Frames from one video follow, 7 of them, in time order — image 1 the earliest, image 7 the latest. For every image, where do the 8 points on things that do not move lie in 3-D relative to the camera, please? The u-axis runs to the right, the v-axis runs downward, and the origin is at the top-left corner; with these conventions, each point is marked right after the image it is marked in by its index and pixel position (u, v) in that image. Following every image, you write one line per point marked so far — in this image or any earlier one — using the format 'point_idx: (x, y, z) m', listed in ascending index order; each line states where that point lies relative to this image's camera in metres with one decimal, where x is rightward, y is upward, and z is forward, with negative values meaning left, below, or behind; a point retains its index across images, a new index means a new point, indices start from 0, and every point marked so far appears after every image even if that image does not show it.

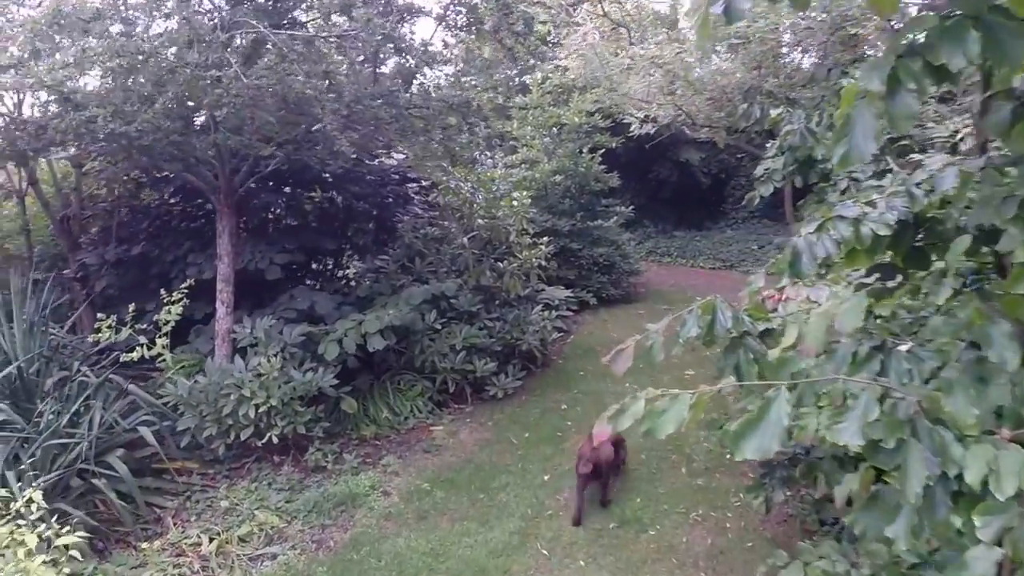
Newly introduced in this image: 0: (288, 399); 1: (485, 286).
0: (-1.5, -0.8, +5.2) m
1: (-0.2, 0.0, +6.6) m
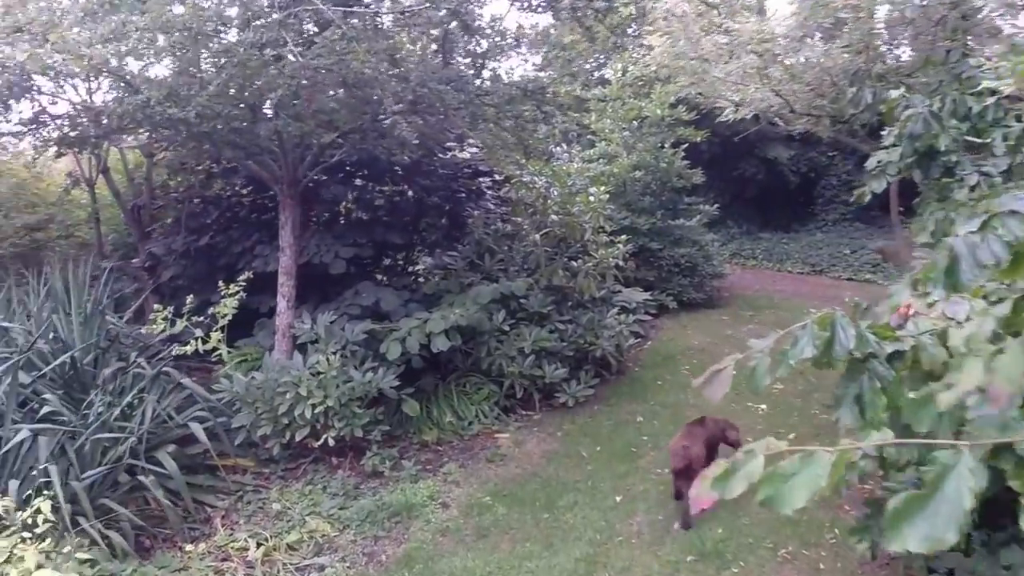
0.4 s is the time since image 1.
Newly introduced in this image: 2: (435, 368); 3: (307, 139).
0: (-1.1, -0.7, +4.9) m
1: (+0.4, 0.0, +6.2) m
2: (-0.6, -0.6, +5.7) m
3: (-1.4, +1.0, +5.0) m
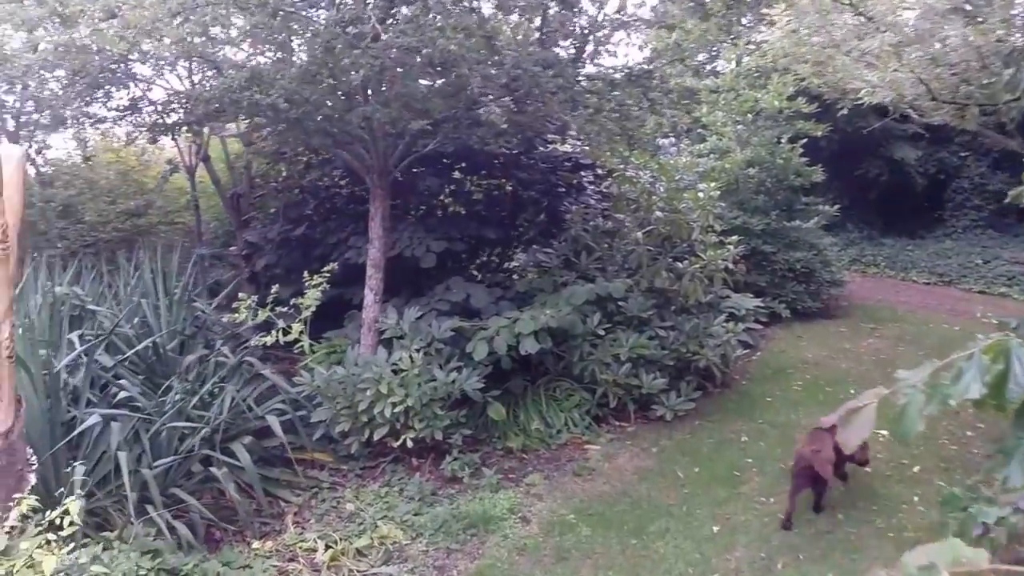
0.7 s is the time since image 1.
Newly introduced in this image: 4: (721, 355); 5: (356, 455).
0: (-0.5, -0.7, +4.7) m
1: (+1.1, 0.0, +5.8) m
2: (+0.1, -0.6, +5.4) m
3: (-0.7, +1.0, +4.8) m
4: (+1.6, -0.5, +5.6) m
5: (-1.0, -1.1, +4.8) m
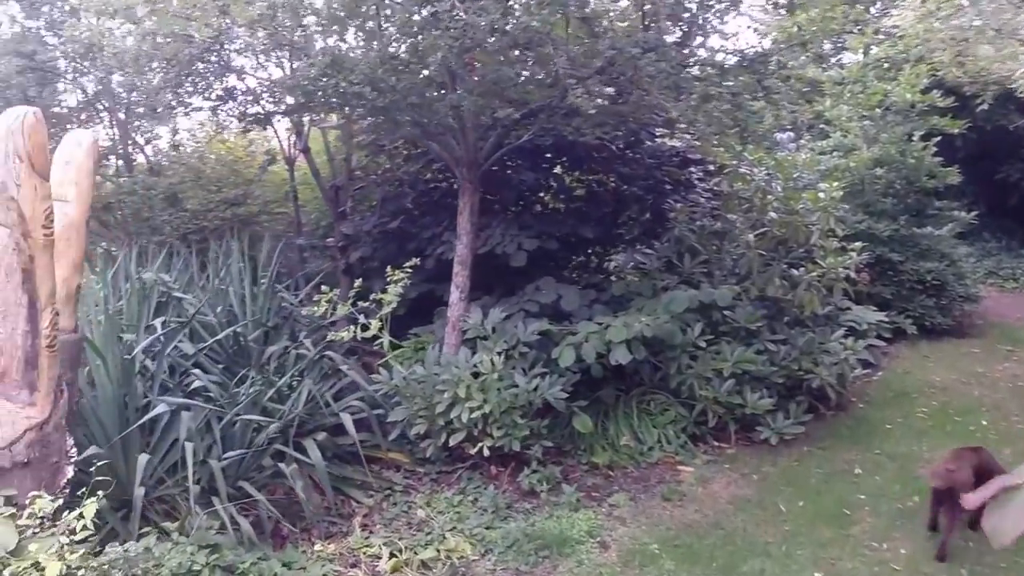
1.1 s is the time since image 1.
0: (0.0, -0.7, +4.4) m
1: (+1.8, -0.1, +5.2) m
2: (+0.7, -0.6, +5.0) m
3: (-0.2, +1.1, +4.6) m
4: (+2.2, -0.6, +5.0) m
5: (-0.5, -1.0, +4.6) m
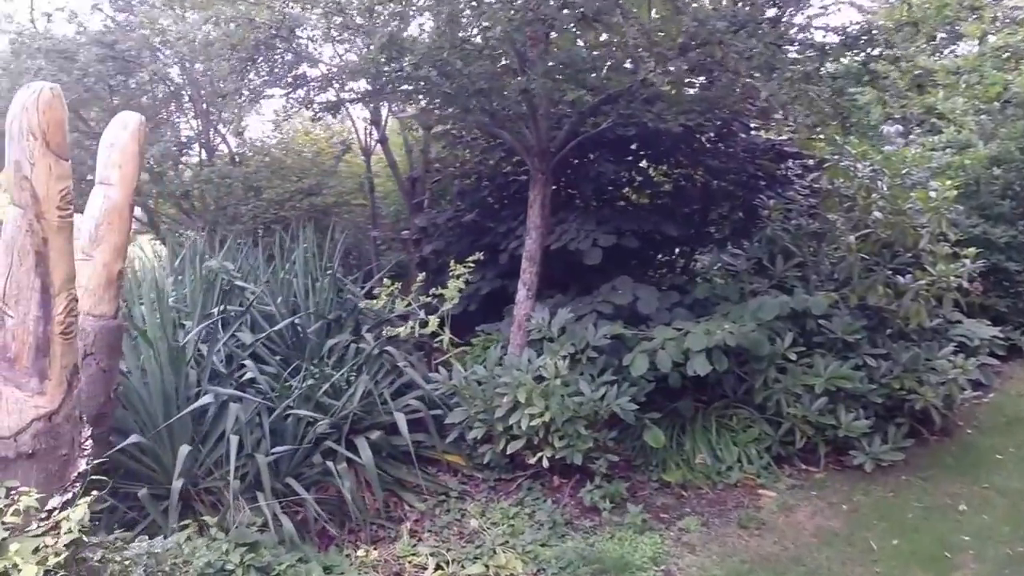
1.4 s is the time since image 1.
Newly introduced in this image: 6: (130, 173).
0: (+0.3, -0.7, +4.1) m
1: (+2.3, -0.1, +4.6) m
2: (+1.1, -0.6, +4.6) m
3: (+0.3, +1.1, +4.3) m
4: (+2.6, -0.6, +4.4) m
5: (-0.1, -1.0, +4.3) m
6: (-1.5, +0.5, +3.0) m
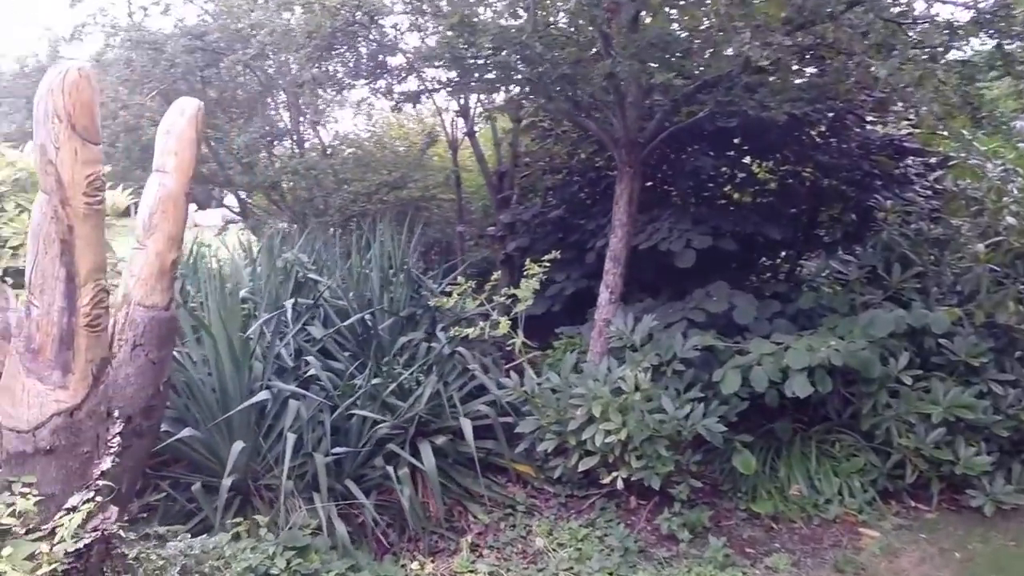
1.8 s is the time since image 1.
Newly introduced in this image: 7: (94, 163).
0: (+0.7, -0.7, +3.7) m
1: (+2.7, -0.2, +4.0) m
2: (+1.6, -0.7, +4.1) m
3: (+0.7, +1.0, +3.9) m
4: (+3.0, -0.7, +3.7) m
5: (+0.3, -1.0, +4.0) m
6: (-1.3, +0.5, +2.9) m
7: (-1.2, +0.4, +2.1) m
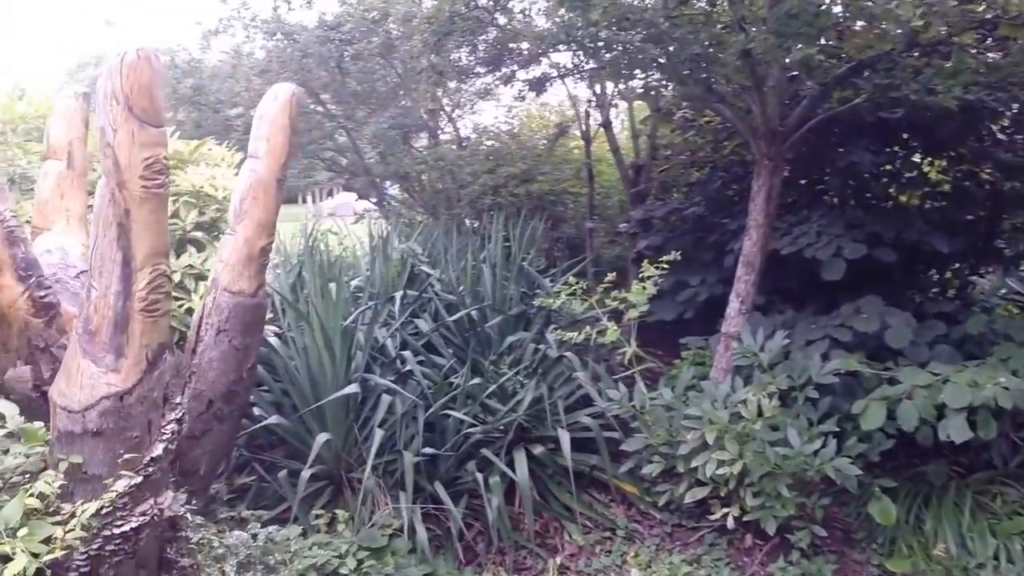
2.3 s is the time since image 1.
0: (+1.1, -0.8, +3.3) m
1: (+3.2, -0.4, +3.0) m
2: (+2.1, -0.8, +3.4) m
3: (+1.3, +1.0, +3.4) m
4: (+3.3, -0.9, +2.7) m
5: (+0.8, -1.1, +3.6) m
6: (-0.9, +0.5, +2.9) m
7: (-1.0, +0.4, +2.1) m
